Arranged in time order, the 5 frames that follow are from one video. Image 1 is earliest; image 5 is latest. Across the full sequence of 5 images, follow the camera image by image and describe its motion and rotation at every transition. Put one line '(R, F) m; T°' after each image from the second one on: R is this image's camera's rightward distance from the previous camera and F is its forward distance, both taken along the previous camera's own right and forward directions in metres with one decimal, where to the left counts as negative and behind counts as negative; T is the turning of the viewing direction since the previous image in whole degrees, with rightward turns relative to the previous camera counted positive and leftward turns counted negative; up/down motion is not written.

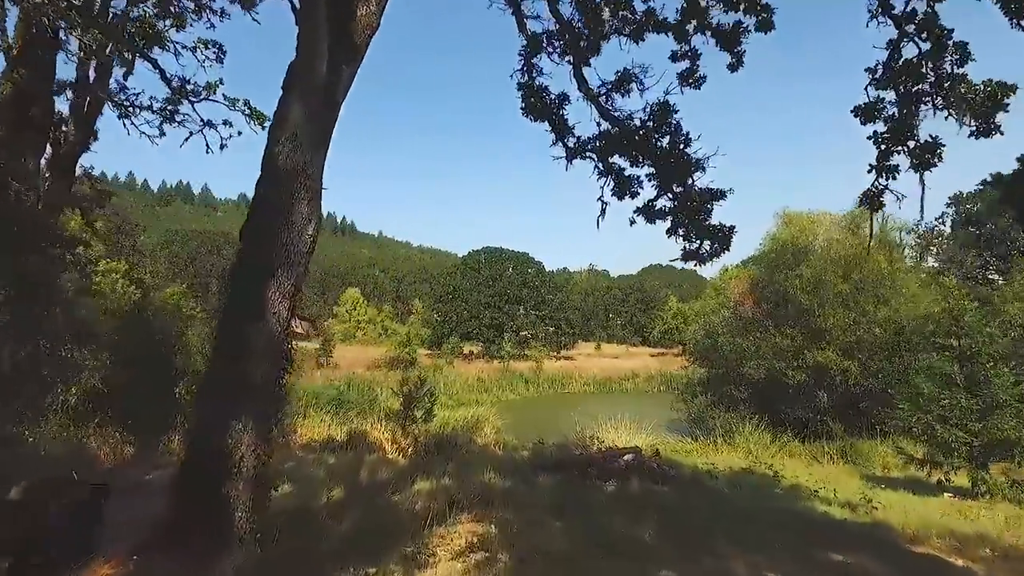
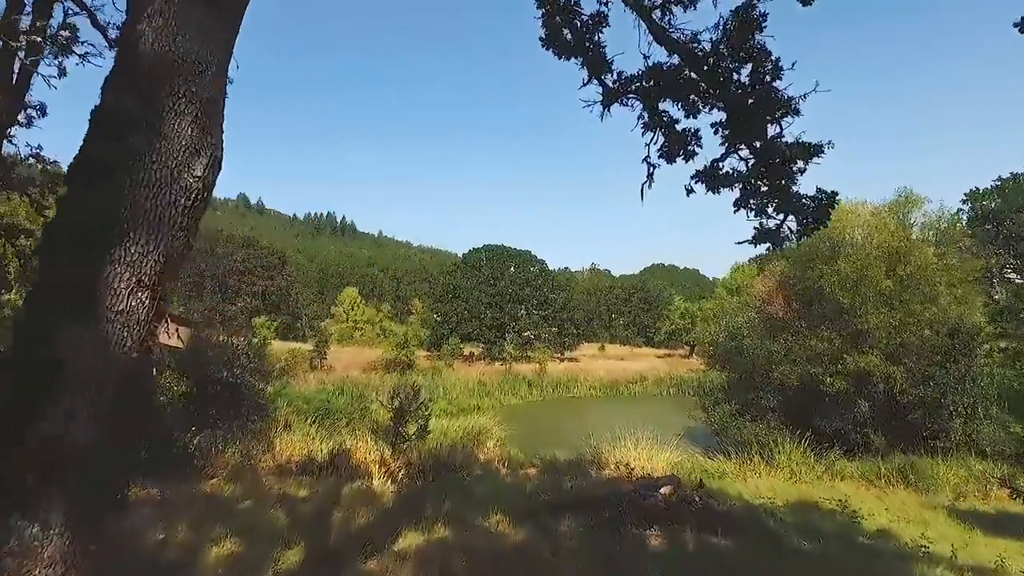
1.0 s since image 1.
(-0.1, +1.6) m; 0°
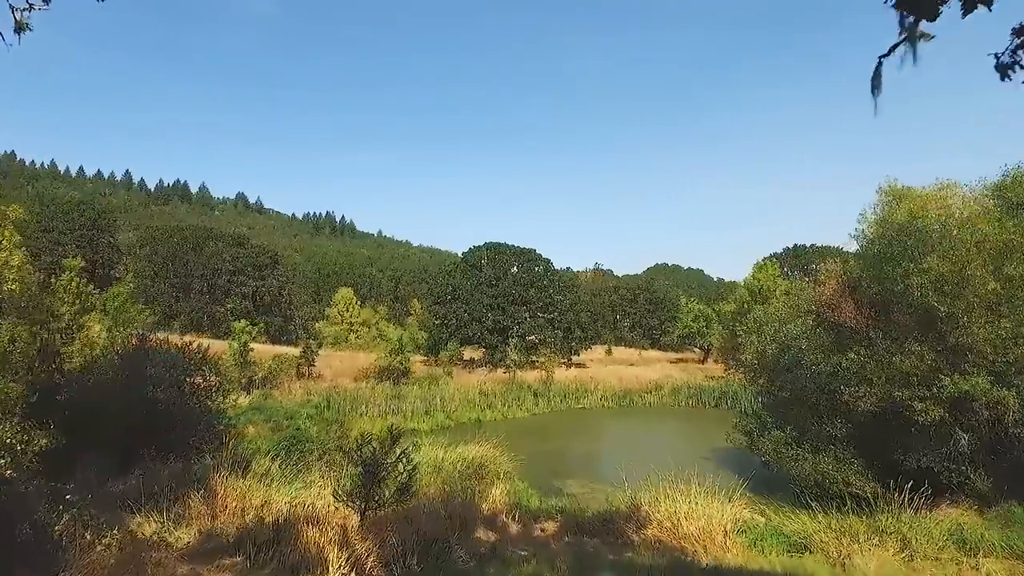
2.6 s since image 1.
(-0.2, +2.8) m; 0°
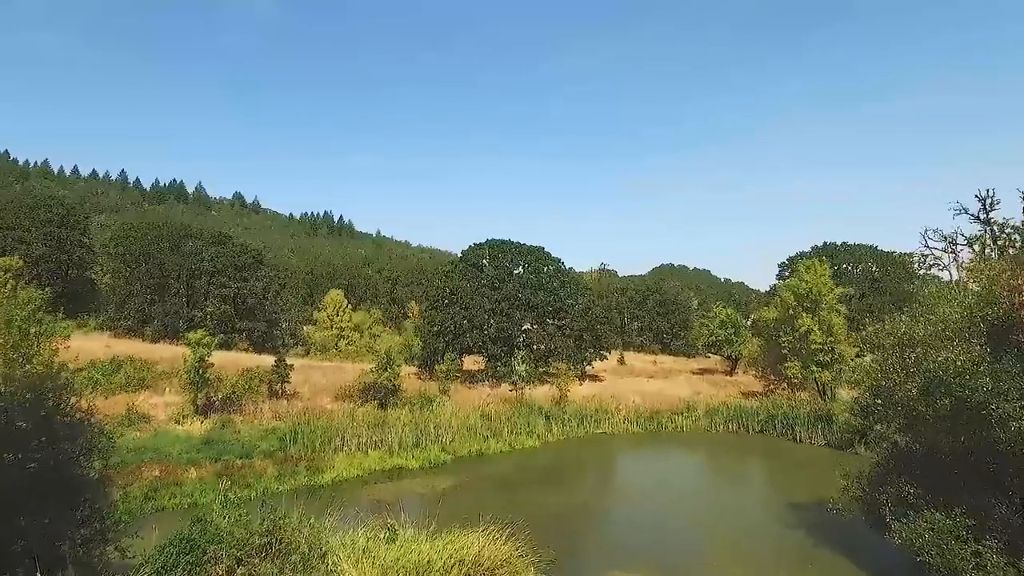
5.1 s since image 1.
(-0.4, +4.8) m; 0°
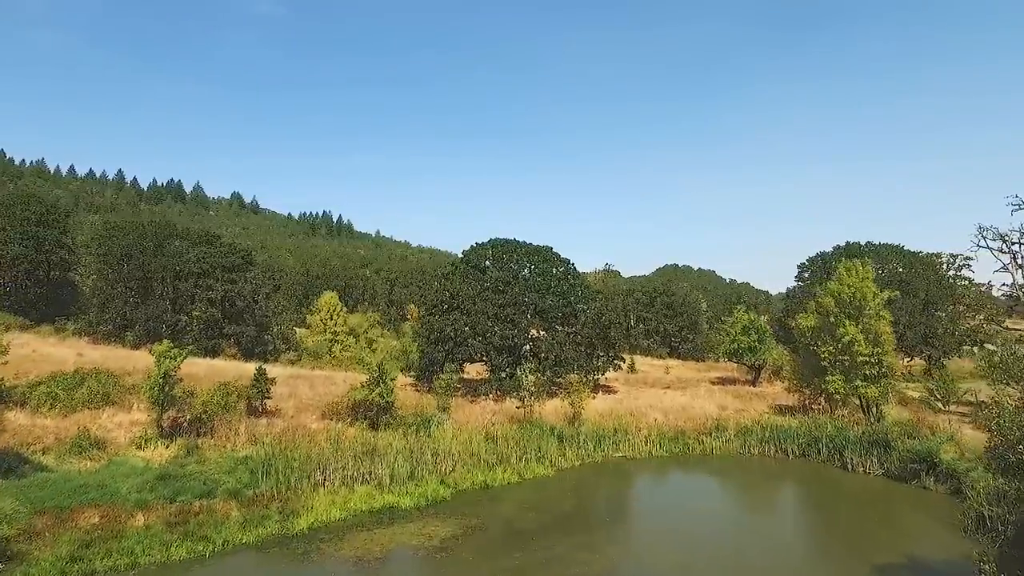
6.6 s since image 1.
(-0.3, +3.0) m; 0°
